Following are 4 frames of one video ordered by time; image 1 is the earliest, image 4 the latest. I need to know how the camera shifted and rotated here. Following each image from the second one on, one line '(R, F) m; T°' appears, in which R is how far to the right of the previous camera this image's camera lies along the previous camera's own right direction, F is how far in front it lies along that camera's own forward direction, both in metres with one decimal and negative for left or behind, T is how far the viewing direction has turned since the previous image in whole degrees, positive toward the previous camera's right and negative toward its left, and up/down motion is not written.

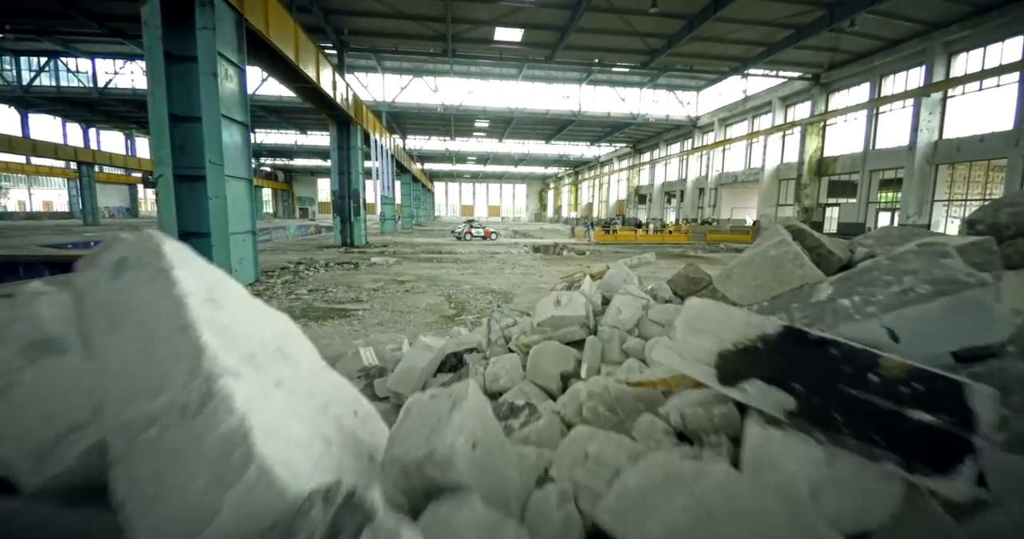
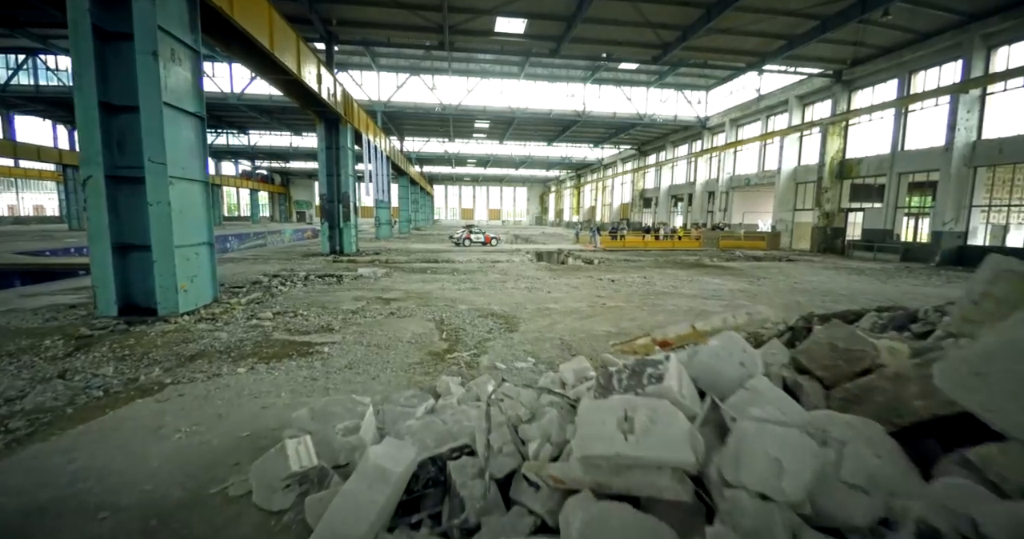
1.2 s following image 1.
(-0.1, +1.1) m; 0°
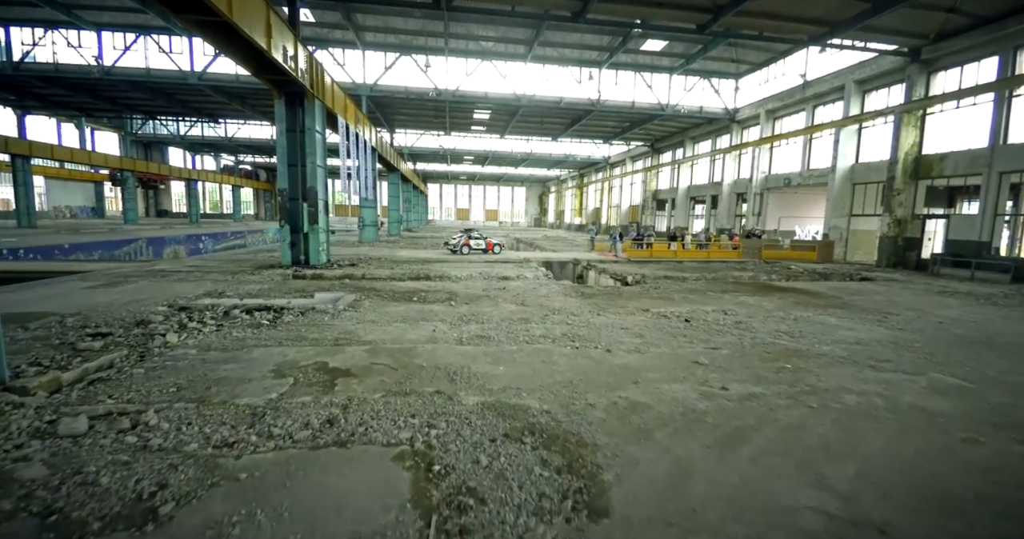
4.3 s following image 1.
(-0.4, +2.8) m; +1°
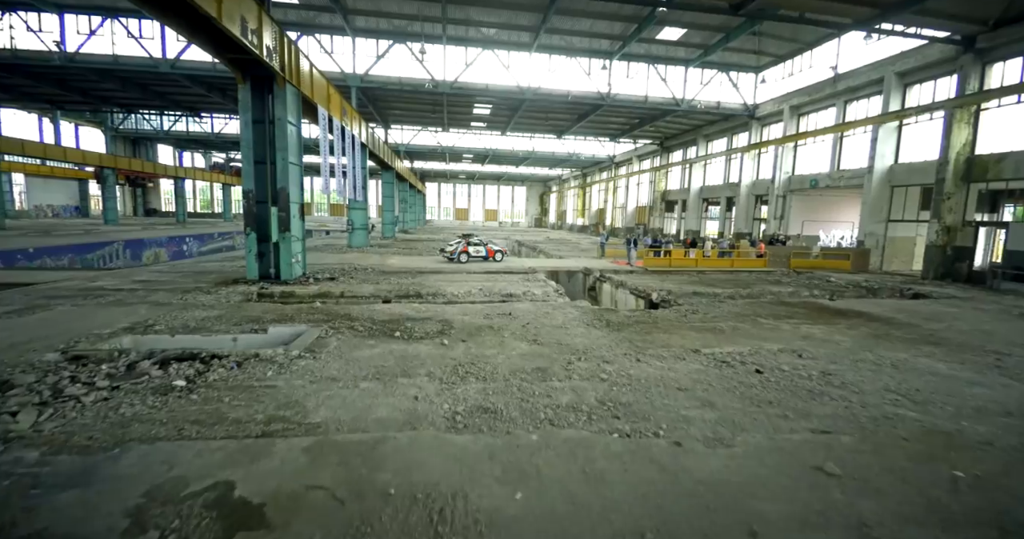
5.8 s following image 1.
(-0.2, +1.5) m; 0°
